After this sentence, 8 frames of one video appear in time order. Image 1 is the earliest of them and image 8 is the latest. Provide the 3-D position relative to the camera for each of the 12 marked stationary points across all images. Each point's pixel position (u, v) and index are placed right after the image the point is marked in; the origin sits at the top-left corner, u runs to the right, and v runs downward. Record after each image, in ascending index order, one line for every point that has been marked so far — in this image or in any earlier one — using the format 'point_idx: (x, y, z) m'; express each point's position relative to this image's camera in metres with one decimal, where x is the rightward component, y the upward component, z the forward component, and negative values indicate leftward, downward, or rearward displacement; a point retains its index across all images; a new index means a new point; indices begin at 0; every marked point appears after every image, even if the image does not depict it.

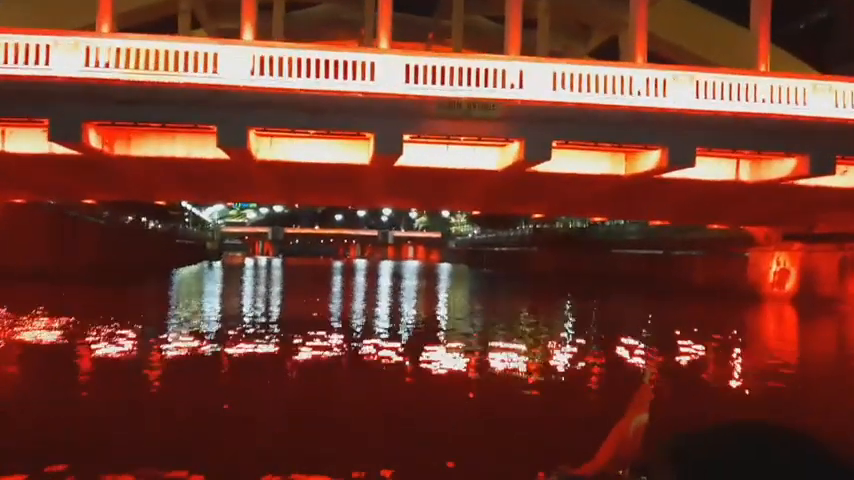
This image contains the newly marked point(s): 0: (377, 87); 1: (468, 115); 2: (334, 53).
0: (-1.0, +3.1, +14.6) m
1: (+0.8, +2.7, +14.9) m
2: (-2.0, +3.8, +14.5) m
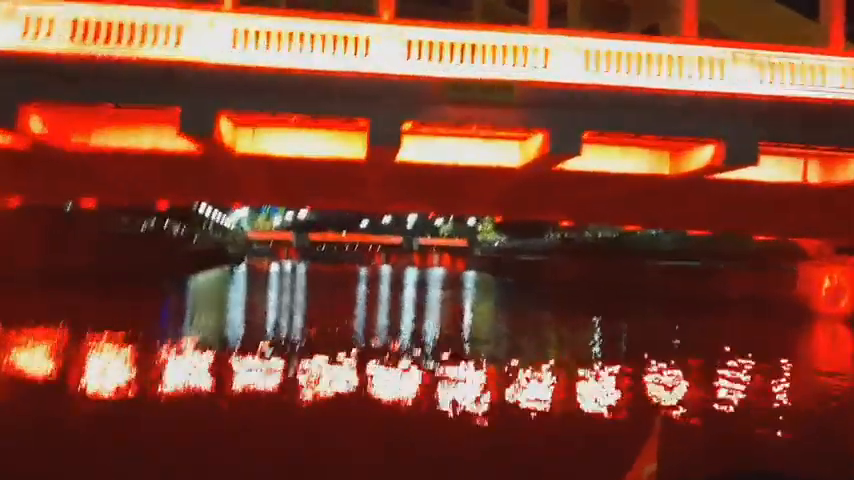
0: (-1.0, +3.0, +12.1) m
1: (+0.9, +2.5, +12.3) m
2: (-1.9, +3.7, +12.1) m
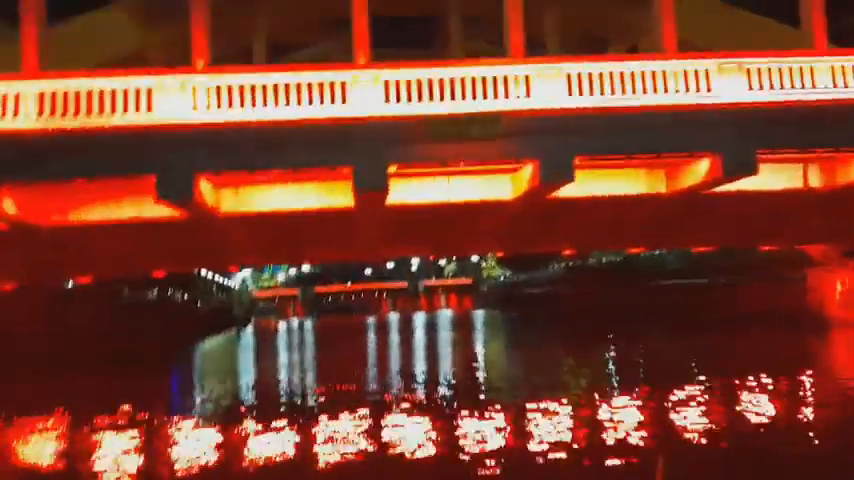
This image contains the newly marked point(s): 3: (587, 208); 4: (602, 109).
0: (-1.3, +2.1, +11.8) m
1: (+0.6, +1.8, +12.0) m
2: (-2.3, +2.7, +11.8) m
3: (+3.5, +0.7, +15.5) m
4: (+3.0, +2.3, +12.1) m
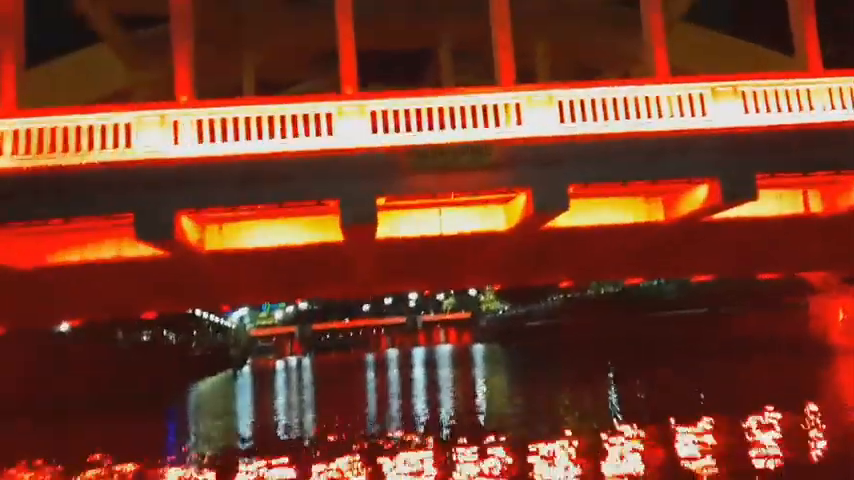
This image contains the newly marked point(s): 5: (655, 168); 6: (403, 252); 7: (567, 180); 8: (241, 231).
0: (-1.5, +1.6, +11.4) m
1: (+0.4, +1.3, +11.7) m
2: (-2.5, +2.1, +11.5) m
3: (+3.4, +0.1, +15.1) m
4: (+2.8, +1.8, +11.8) m
5: (+3.9, +1.3, +12.1) m
6: (-0.6, -0.2, +15.2) m
7: (+2.4, +1.0, +11.9) m
8: (-3.6, +0.2, +13.5) m
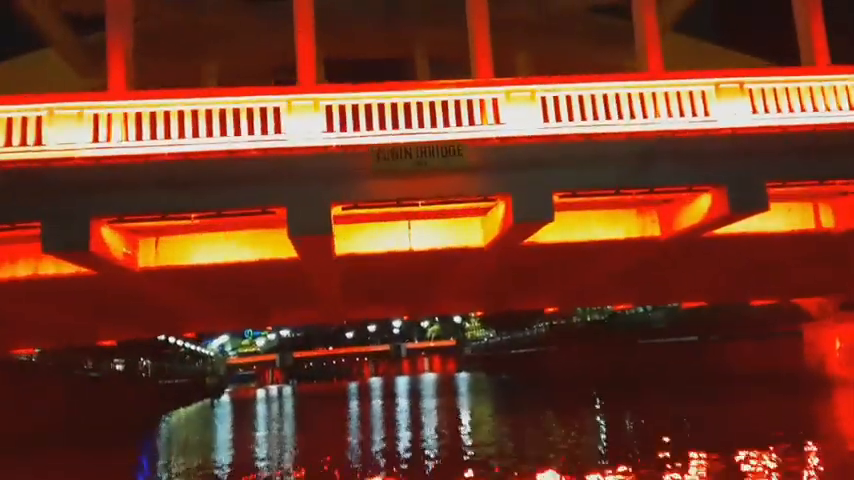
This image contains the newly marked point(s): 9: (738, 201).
0: (-2.0, +1.4, +9.8) m
1: (-0.1, +1.1, +10.1) m
2: (-3.0, +1.9, +9.9) m
3: (+2.8, -0.3, +13.5) m
4: (+2.3, +1.5, +10.3) m
5: (+3.4, +1.0, +10.6) m
6: (-1.2, -0.6, +13.5) m
7: (+1.8, +0.8, +10.4) m
8: (-4.1, -0.1, +11.8) m
9: (+4.7, +0.6, +10.7) m
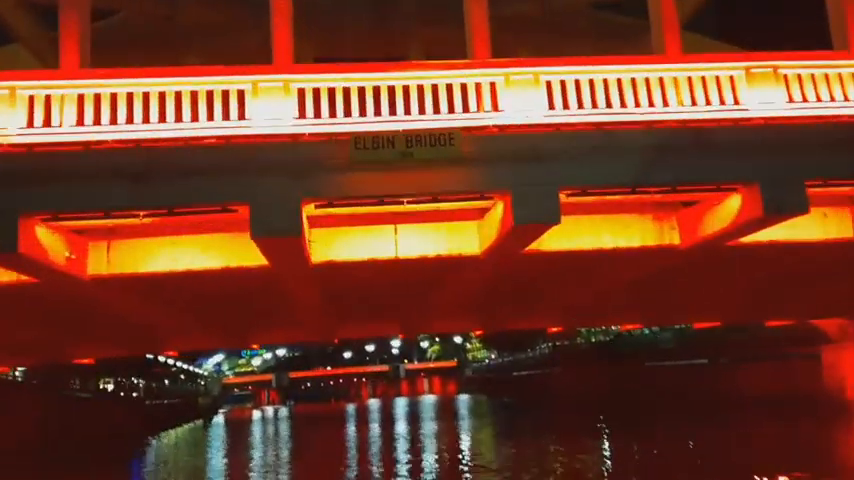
0: (-2.2, +1.3, +8.5) m
1: (-0.3, +1.0, +8.7) m
2: (-3.1, +1.9, +8.5) m
3: (+2.6, -0.5, +12.1) m
4: (+2.1, +1.5, +8.9) m
5: (+3.2, +0.9, +9.2) m
6: (-1.3, -0.7, +12.1) m
7: (+1.7, +0.7, +9.0) m
8: (-4.3, -0.2, +10.4) m
9: (+4.6, +0.5, +9.3) m
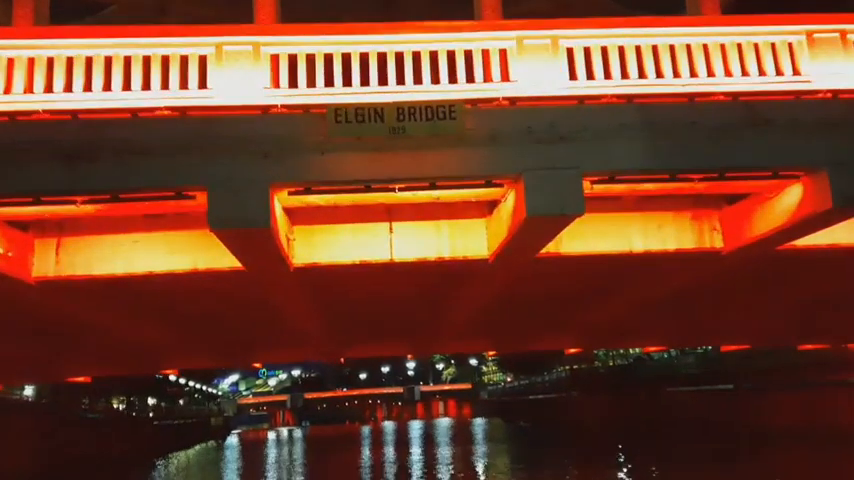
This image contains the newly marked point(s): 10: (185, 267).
0: (-2.2, +1.4, +7.1) m
1: (-0.3, +1.1, +7.2) m
2: (-3.2, +2.0, +7.2) m
3: (+2.6, -0.5, +10.5) m
4: (+2.1, +1.5, +7.4) m
5: (+3.2, +1.0, +7.7) m
6: (-1.3, -0.7, +10.6) m
7: (+1.6, +0.8, +7.5) m
8: (-4.3, -0.1, +9.0) m
9: (+4.5, +0.5, +7.7) m
10: (-3.1, -0.3, +8.9) m
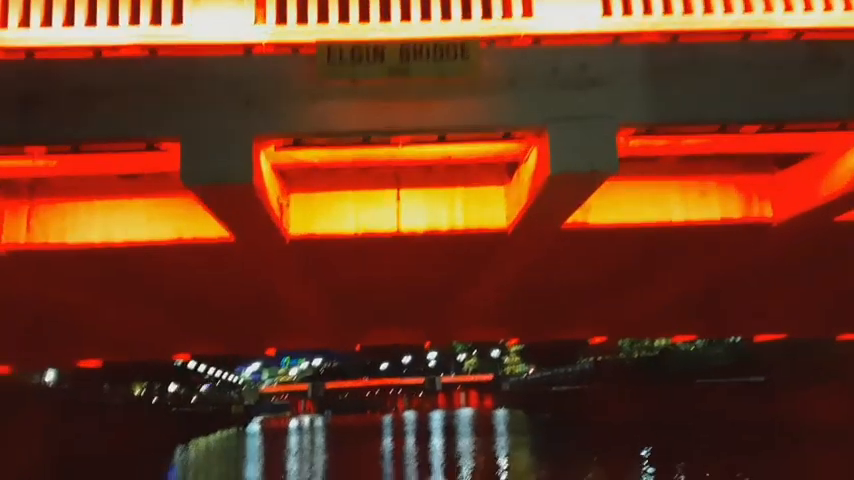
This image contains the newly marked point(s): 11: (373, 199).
0: (-2.1, +1.8, +6.1) m
1: (-0.2, +1.4, +6.2) m
2: (-3.1, +2.4, +6.3) m
3: (+2.8, -0.1, +9.5) m
4: (+2.2, +1.8, +6.3) m
5: (+3.3, +1.3, +6.6) m
6: (-1.1, -0.3, +9.7) m
7: (+1.7, +1.1, +6.4) m
8: (-4.2, +0.3, +8.1) m
9: (+4.6, +0.8, +6.5) m
10: (-3.0, +0.1, +8.0) m
11: (-0.7, +0.5, +8.4) m
